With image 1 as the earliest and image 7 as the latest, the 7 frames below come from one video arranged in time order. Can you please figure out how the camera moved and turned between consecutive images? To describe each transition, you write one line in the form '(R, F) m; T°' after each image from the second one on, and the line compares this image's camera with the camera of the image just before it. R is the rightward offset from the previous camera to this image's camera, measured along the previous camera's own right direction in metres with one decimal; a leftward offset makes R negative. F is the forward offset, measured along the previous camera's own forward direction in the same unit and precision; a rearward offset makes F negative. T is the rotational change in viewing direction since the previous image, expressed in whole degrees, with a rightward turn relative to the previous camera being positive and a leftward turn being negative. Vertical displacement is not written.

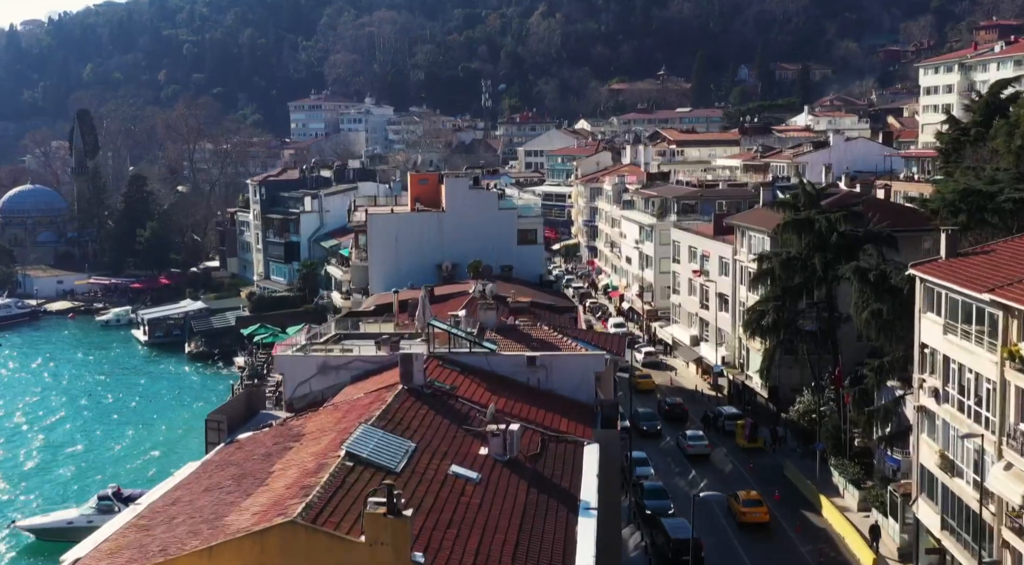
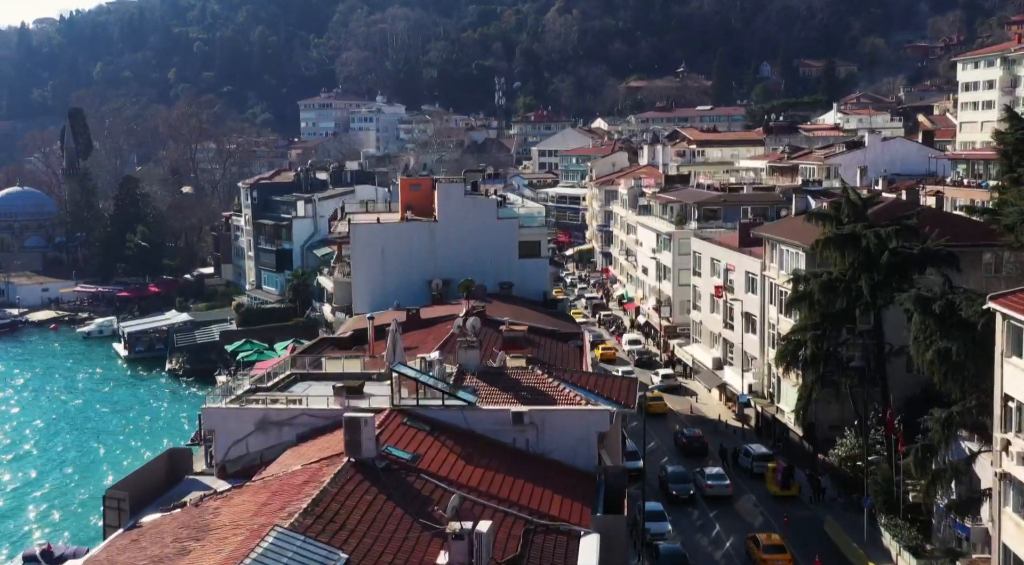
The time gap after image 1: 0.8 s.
(+0.5, +4.1) m; -1°
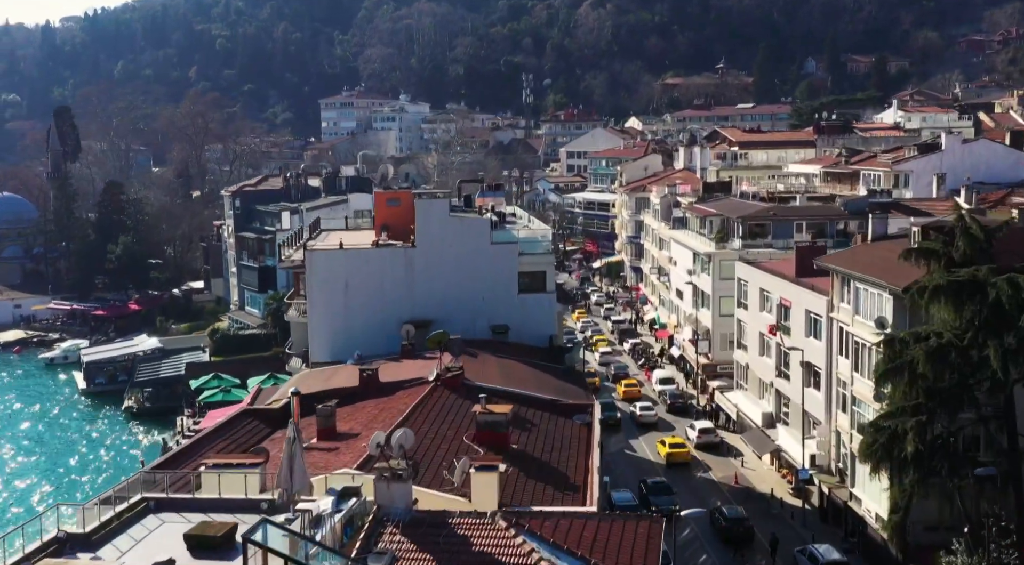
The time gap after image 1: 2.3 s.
(+0.9, +7.1) m; -2°
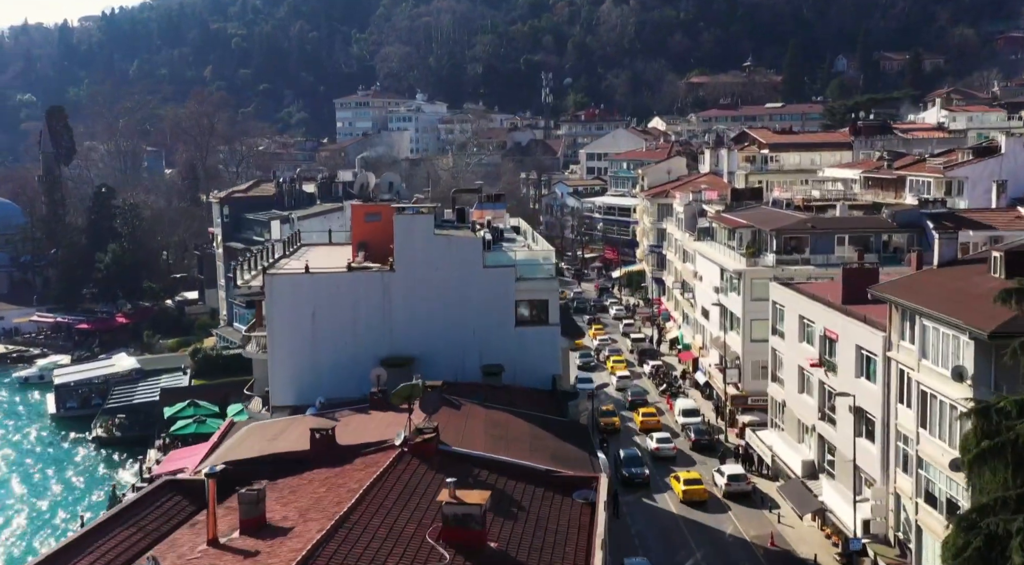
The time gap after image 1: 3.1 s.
(+0.5, +4.1) m; -1°
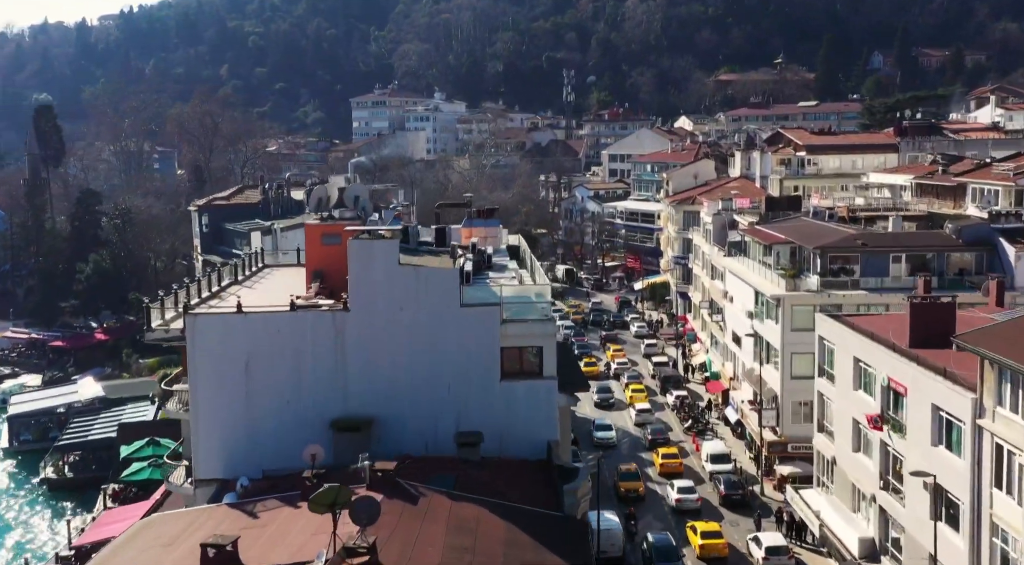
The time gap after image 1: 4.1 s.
(+0.6, +4.7) m; -1°
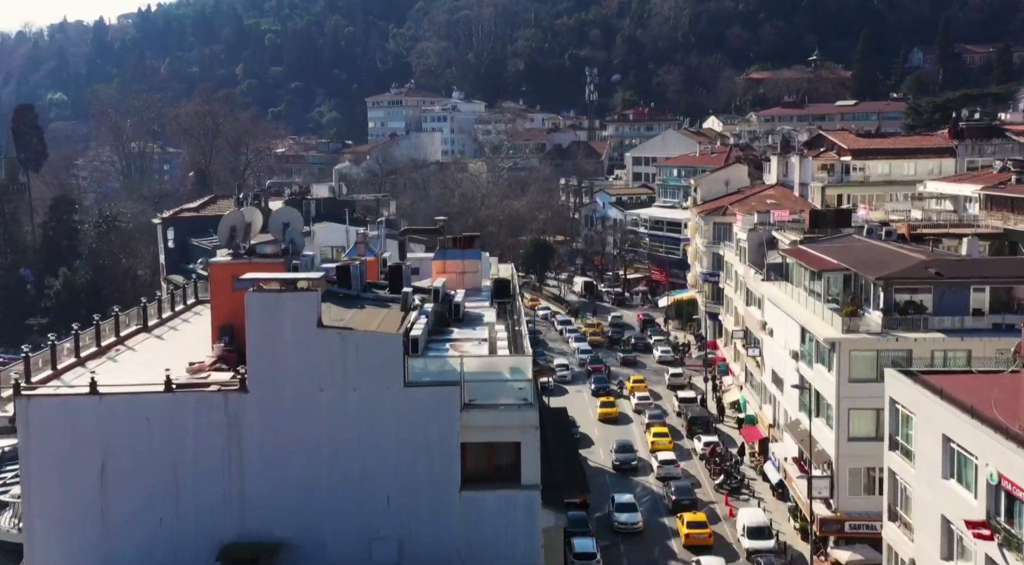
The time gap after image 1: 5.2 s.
(+0.7, +5.3) m; -1°
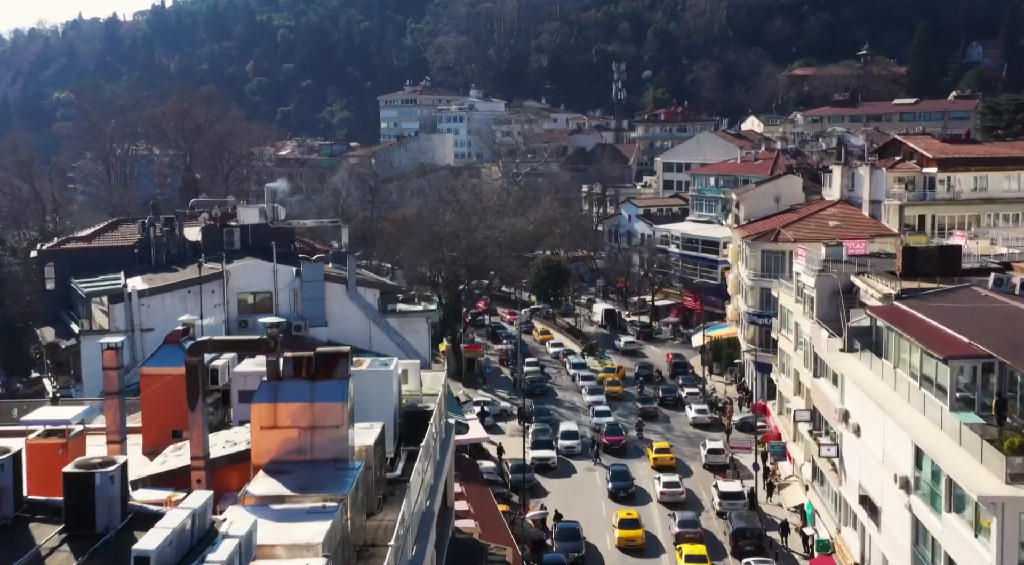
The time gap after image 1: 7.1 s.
(+1.1, +9.4) m; -2°
